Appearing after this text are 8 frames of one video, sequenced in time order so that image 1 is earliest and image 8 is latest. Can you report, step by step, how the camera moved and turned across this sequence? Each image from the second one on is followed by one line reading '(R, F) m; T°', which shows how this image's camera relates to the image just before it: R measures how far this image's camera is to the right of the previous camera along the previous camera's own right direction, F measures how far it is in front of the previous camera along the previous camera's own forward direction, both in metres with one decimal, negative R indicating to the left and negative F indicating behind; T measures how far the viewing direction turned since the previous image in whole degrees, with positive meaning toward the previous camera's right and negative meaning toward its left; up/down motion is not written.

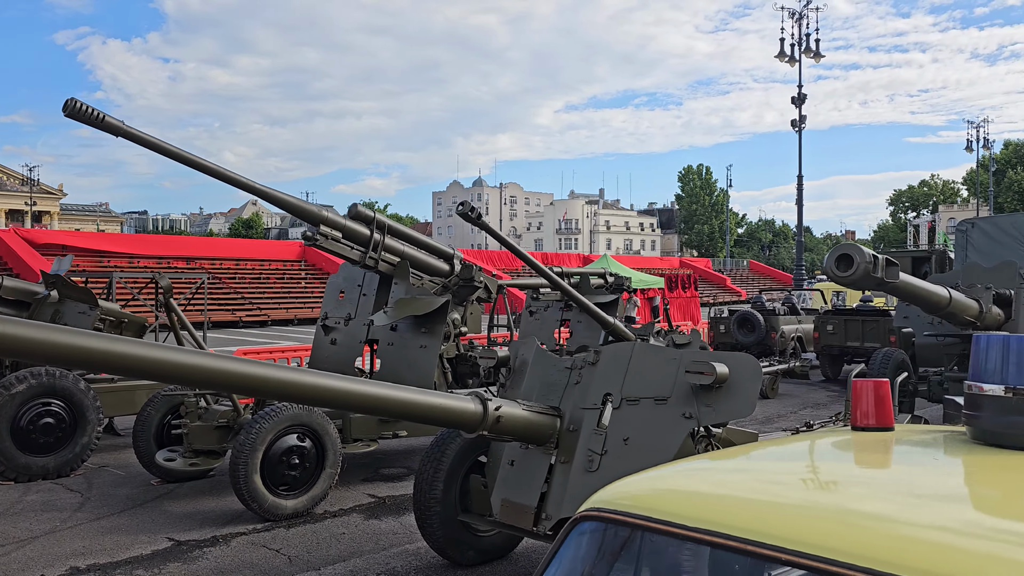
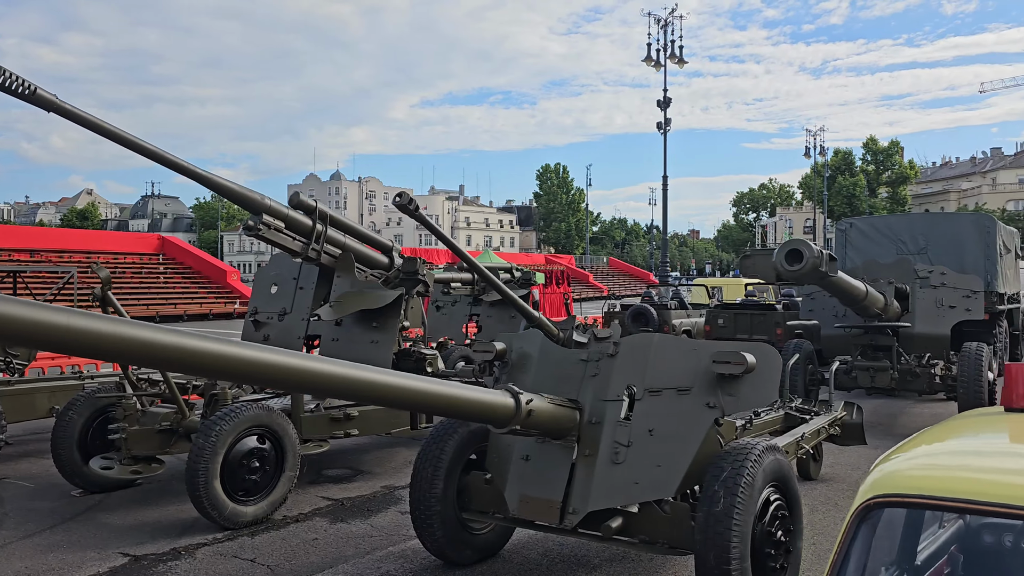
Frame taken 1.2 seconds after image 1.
(-0.8, +0.1) m; +10°
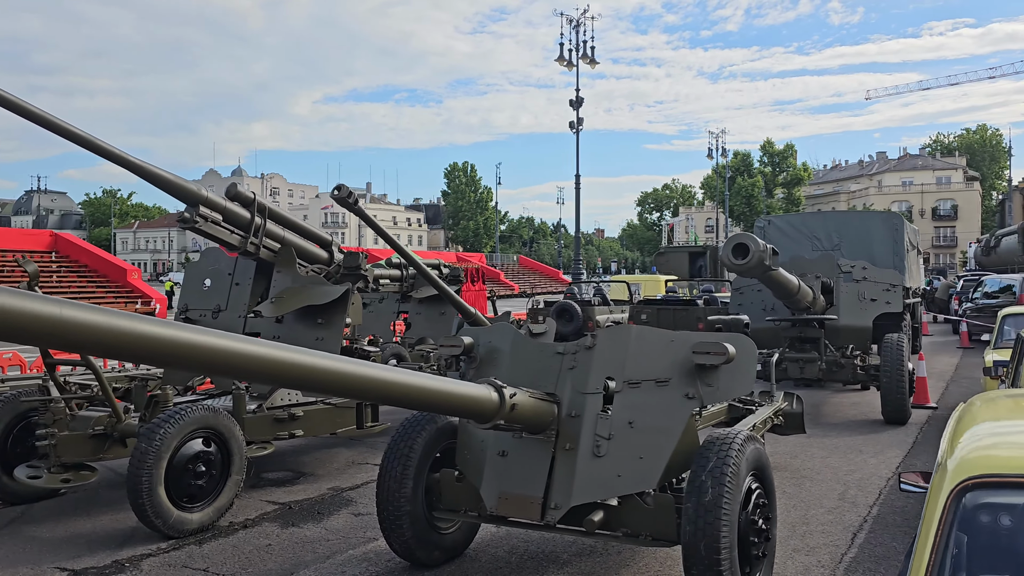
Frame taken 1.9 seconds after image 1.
(-0.3, +0.1) m; +6°
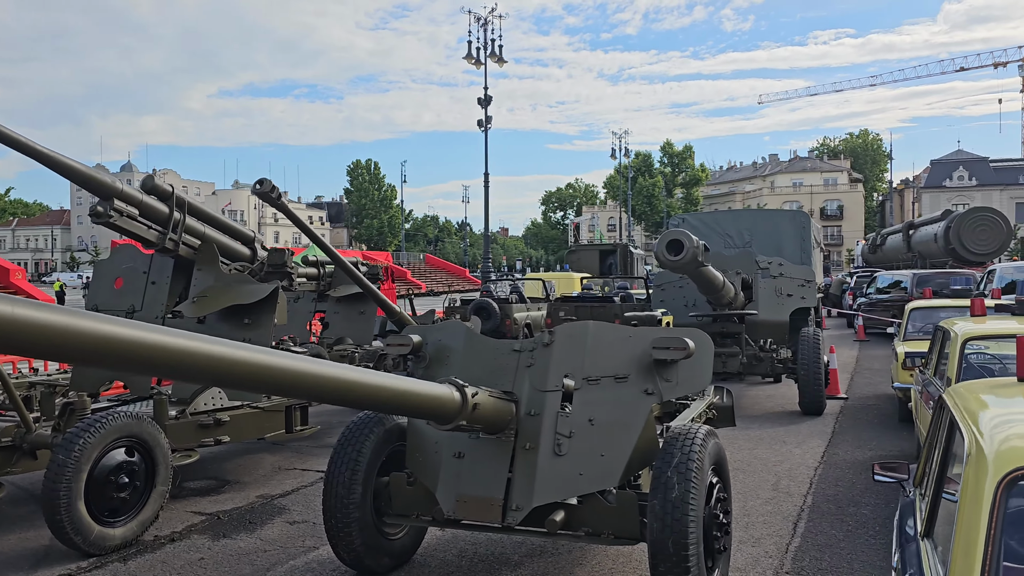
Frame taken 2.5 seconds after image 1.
(-0.2, +0.1) m; +7°
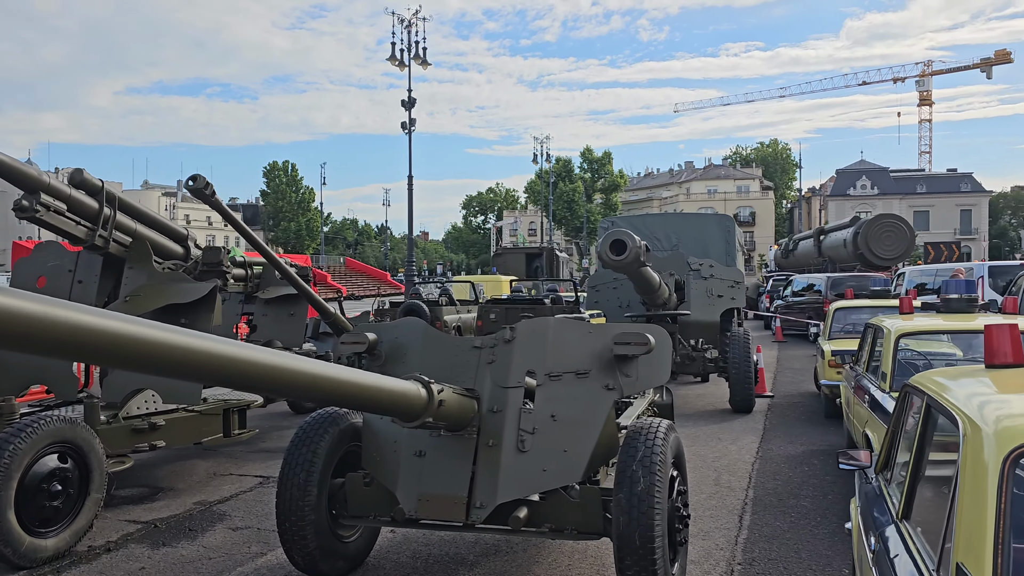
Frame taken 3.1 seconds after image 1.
(-0.2, 0.0) m; +5°
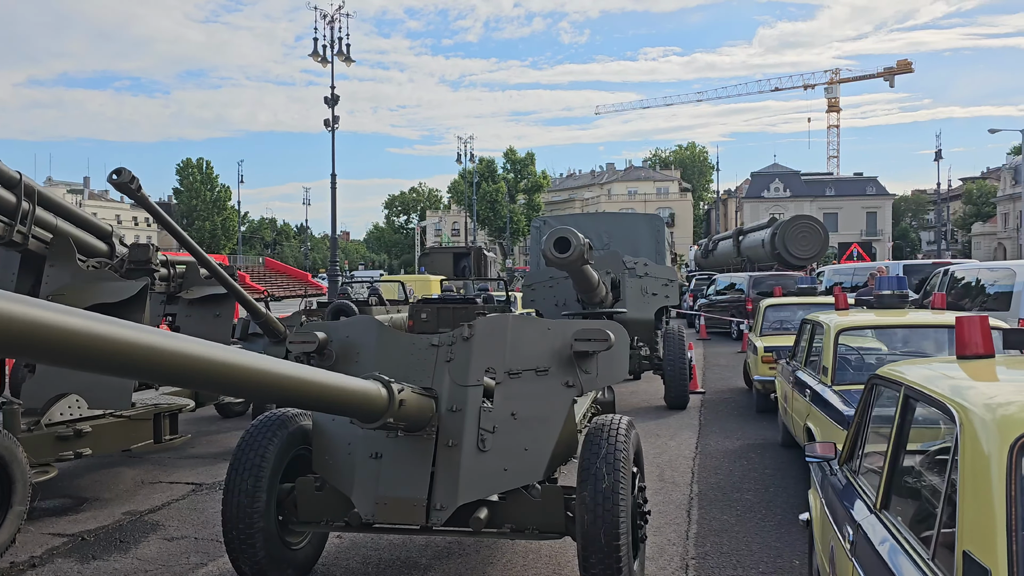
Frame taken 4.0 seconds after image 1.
(-0.2, +0.1) m; +5°
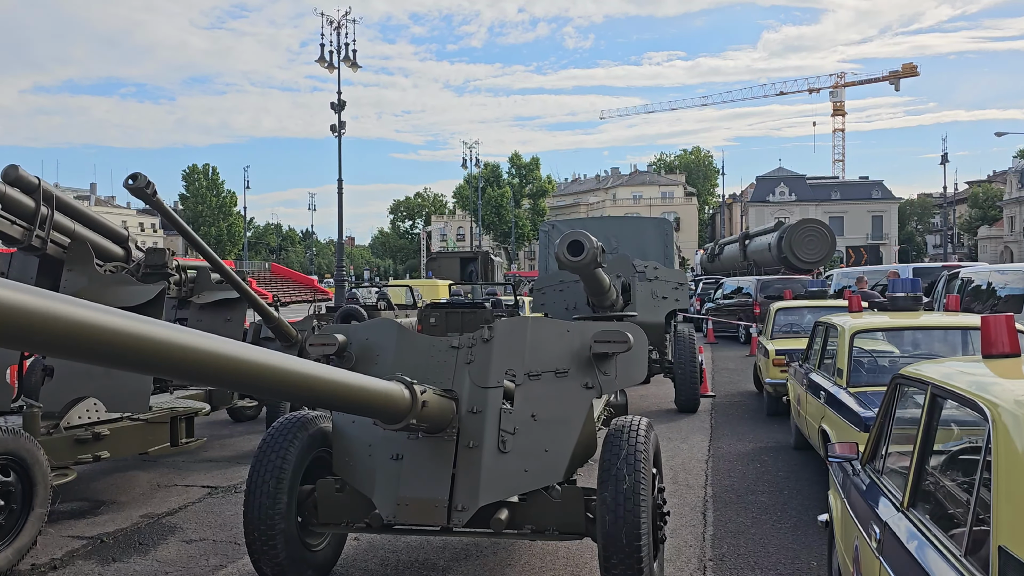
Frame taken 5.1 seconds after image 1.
(-0.1, 0.0) m; 0°
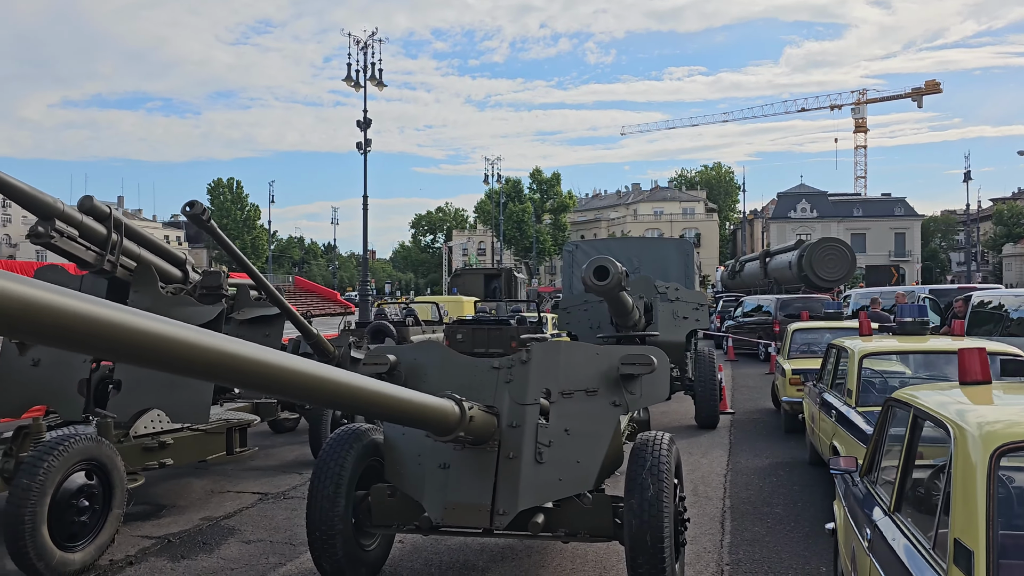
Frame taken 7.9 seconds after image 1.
(-0.1, -0.5) m; -1°
